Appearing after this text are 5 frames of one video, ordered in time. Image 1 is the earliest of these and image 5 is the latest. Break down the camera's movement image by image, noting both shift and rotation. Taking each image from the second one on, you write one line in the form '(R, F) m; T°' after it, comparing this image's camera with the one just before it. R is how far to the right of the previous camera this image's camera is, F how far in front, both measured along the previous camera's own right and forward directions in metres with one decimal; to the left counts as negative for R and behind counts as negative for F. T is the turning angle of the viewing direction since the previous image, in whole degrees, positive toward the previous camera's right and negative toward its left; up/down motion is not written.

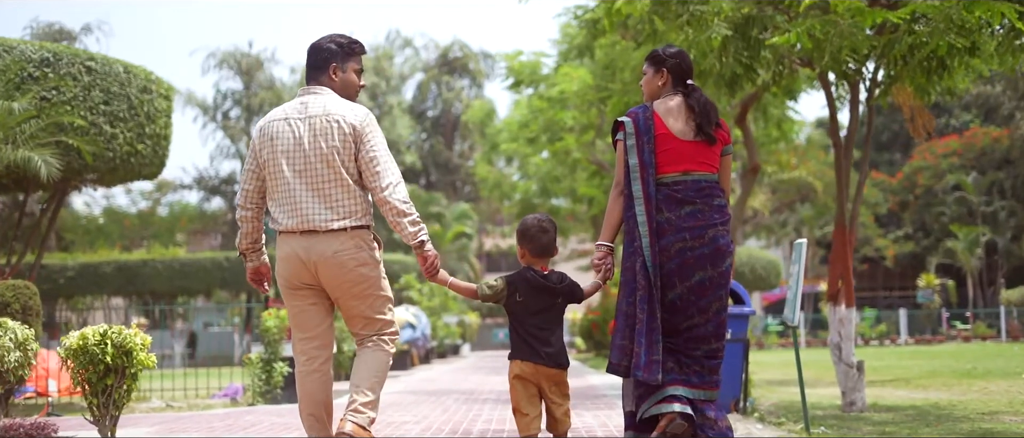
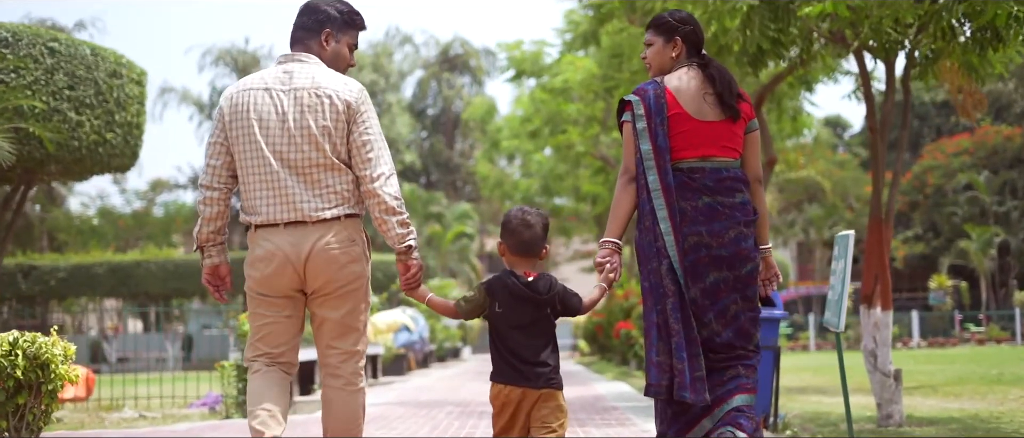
(0.0, +0.9) m; 0°
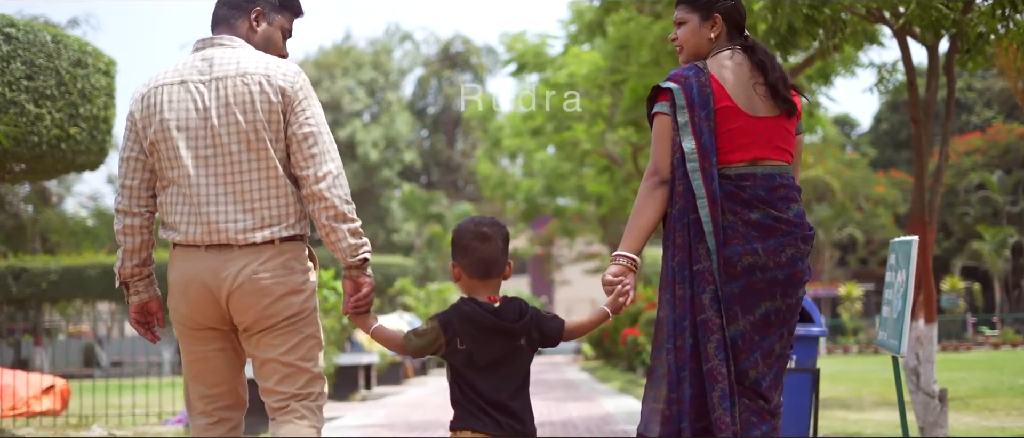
(0.0, +0.8) m; 0°
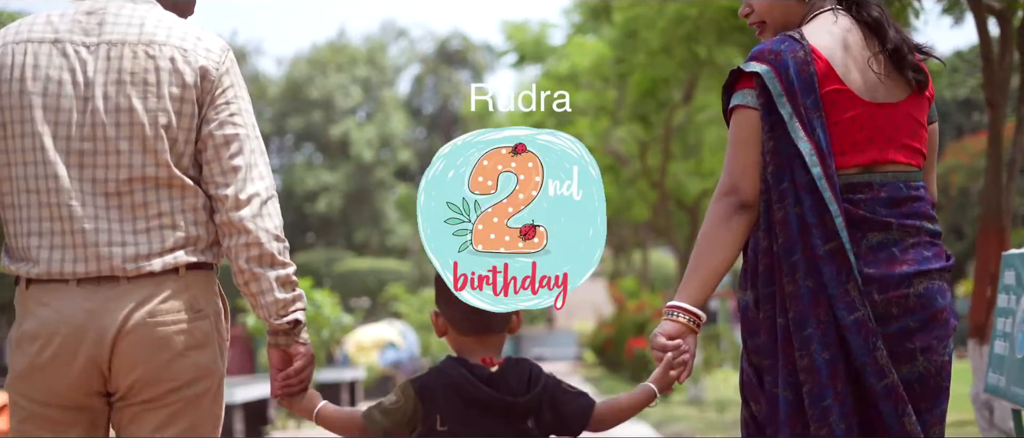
(0.0, +1.2) m; 0°
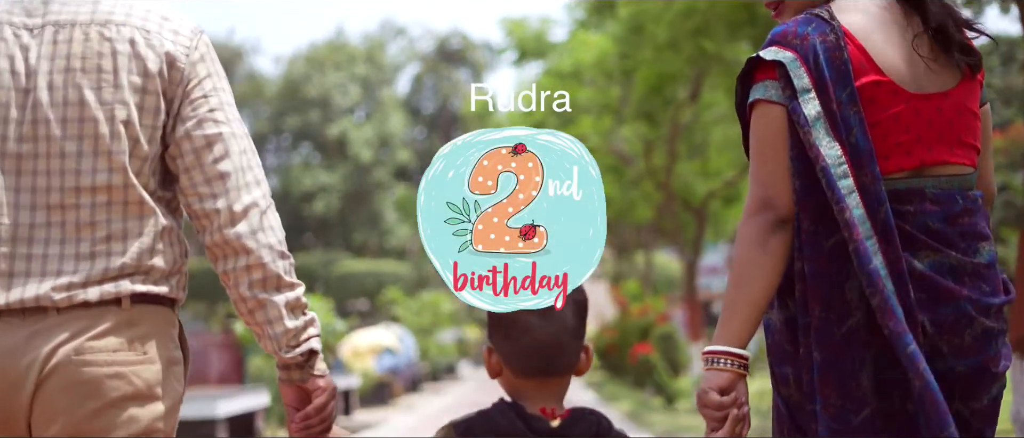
(0.0, +0.5) m; 0°
